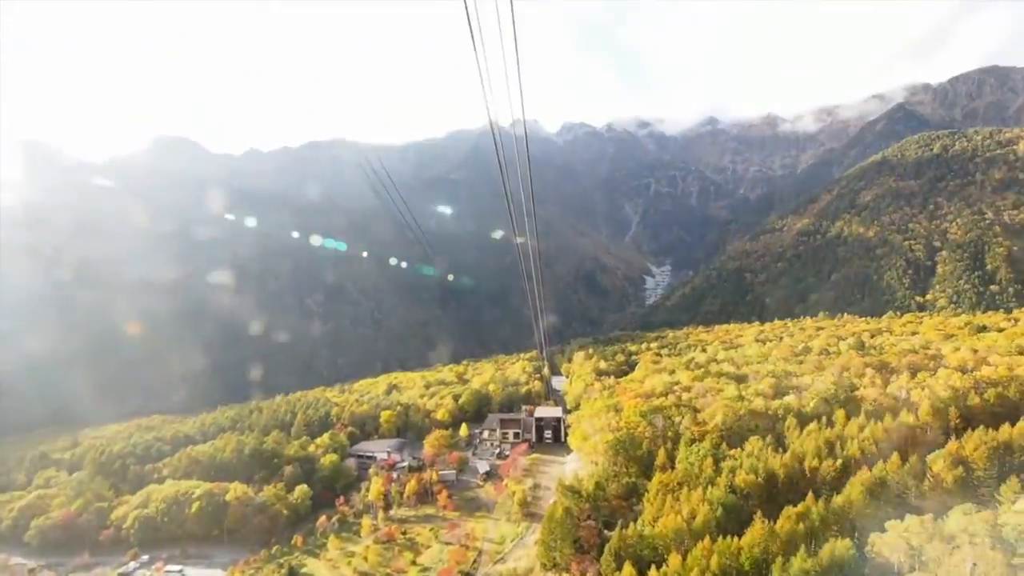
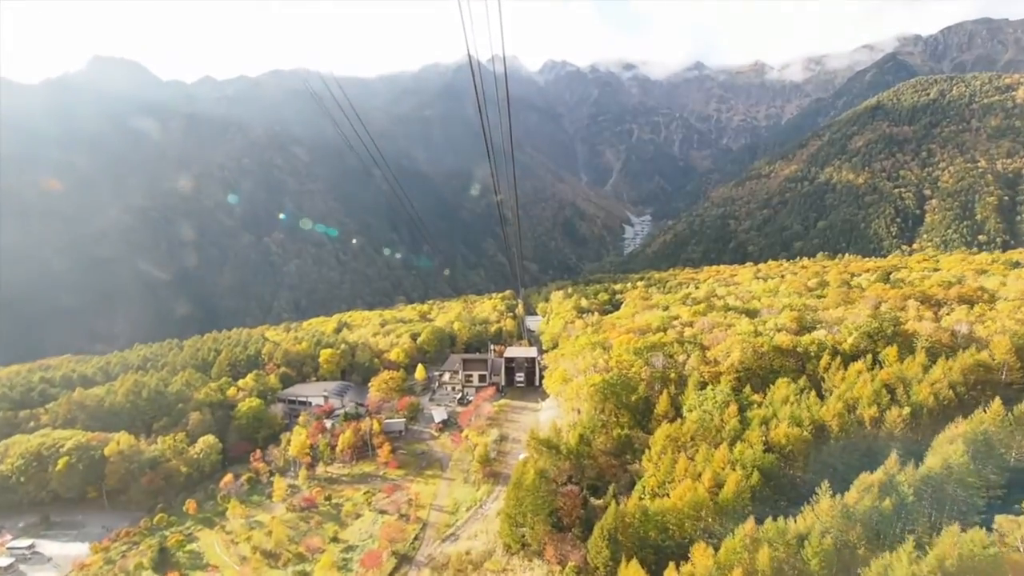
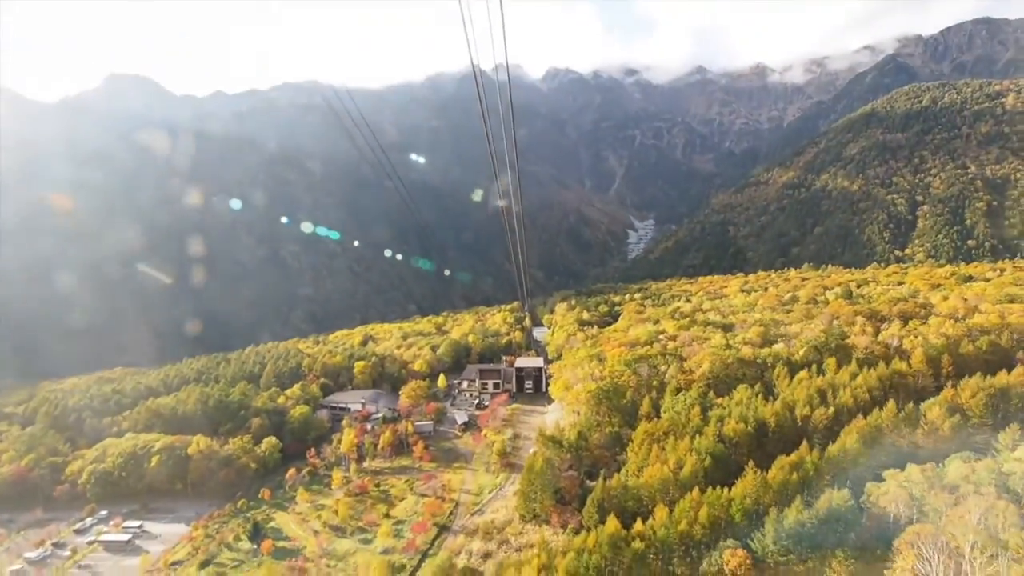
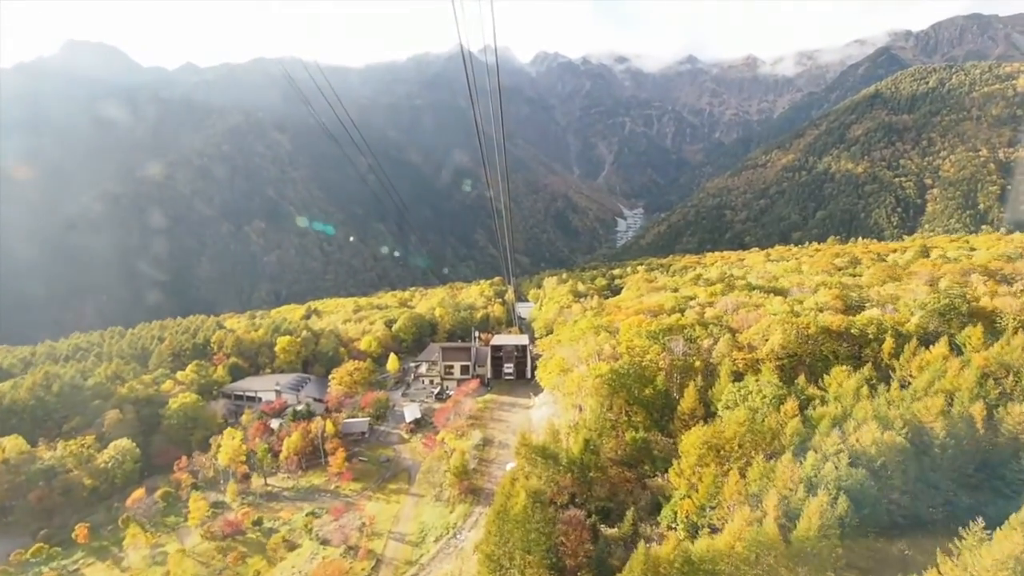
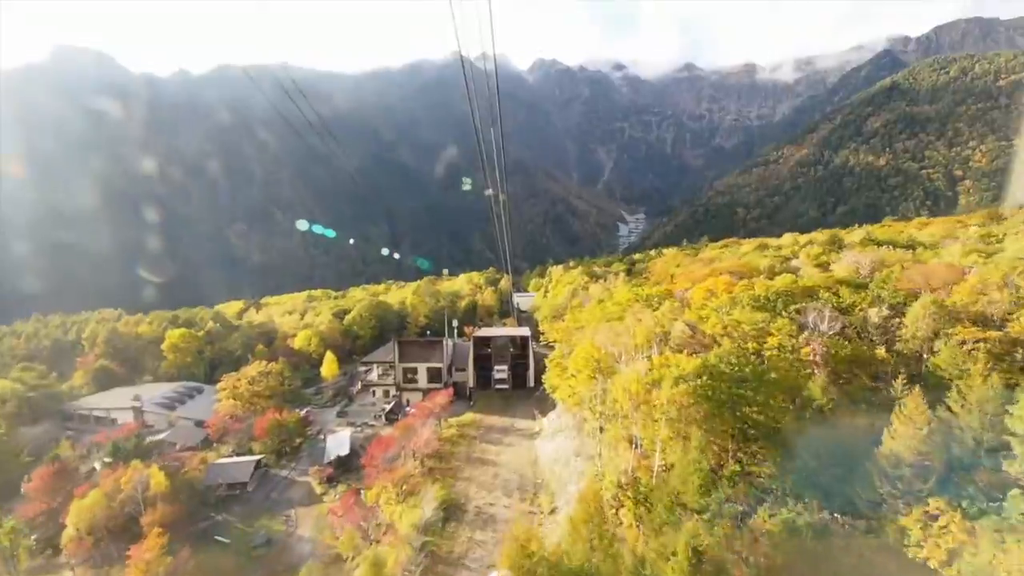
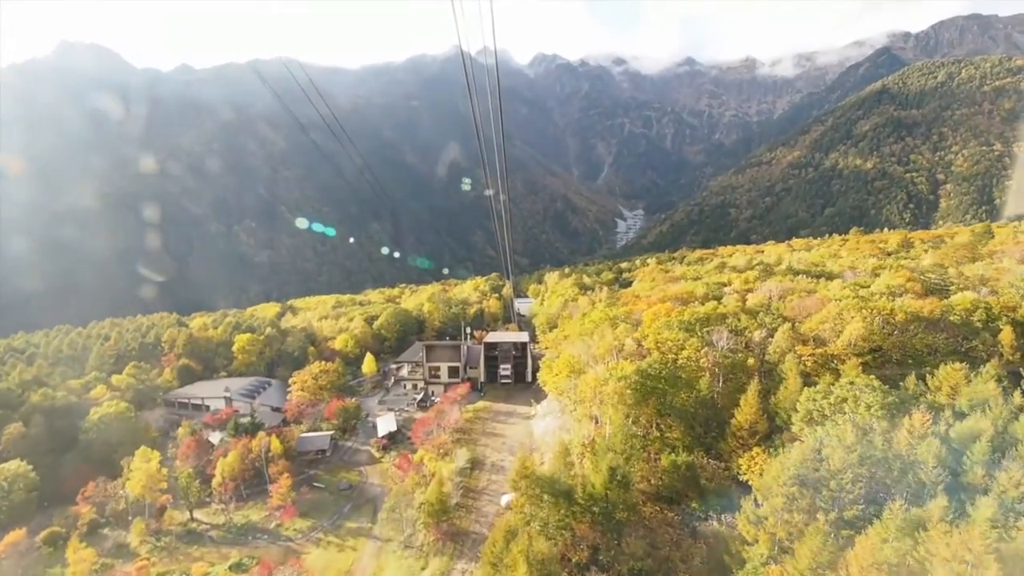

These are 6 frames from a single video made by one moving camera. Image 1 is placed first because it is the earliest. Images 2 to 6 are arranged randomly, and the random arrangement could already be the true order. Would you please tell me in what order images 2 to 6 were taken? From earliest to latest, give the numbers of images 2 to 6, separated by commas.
3, 2, 4, 6, 5
